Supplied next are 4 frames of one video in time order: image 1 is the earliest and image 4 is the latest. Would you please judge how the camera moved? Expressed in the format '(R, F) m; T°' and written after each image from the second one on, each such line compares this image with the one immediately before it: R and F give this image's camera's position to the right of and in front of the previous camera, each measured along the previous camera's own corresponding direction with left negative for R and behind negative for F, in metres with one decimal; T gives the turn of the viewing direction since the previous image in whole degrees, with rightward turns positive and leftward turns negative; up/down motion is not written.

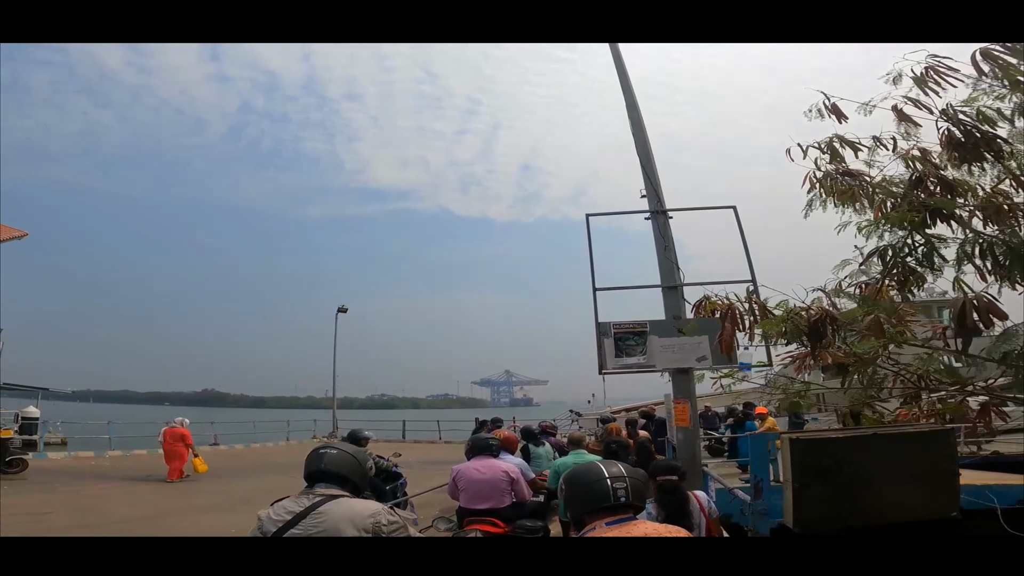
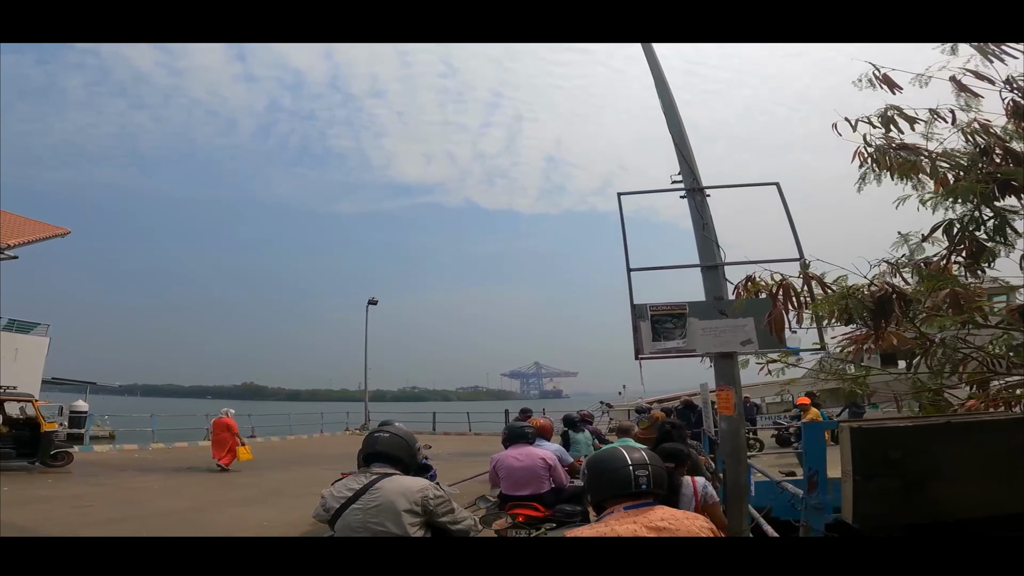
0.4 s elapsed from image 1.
(0.0, +0.1) m; -3°
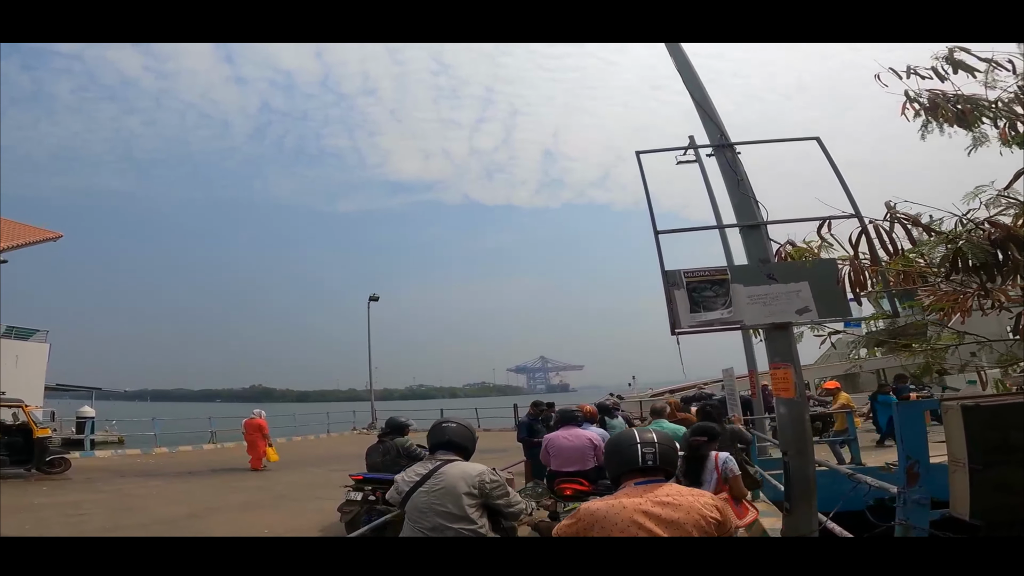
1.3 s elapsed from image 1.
(0.0, +0.2) m; 0°
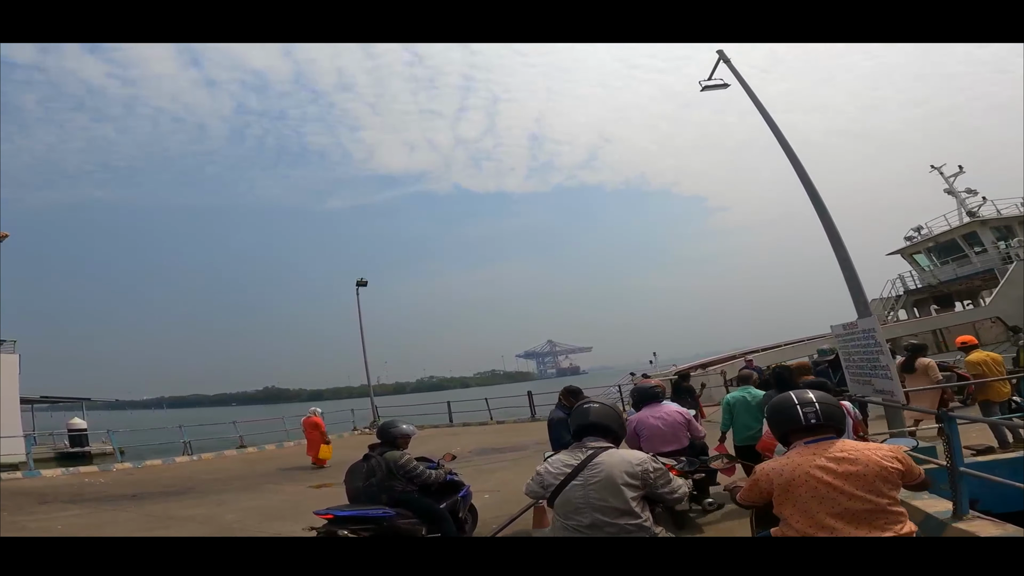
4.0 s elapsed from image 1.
(0.0, +1.1) m; 0°
